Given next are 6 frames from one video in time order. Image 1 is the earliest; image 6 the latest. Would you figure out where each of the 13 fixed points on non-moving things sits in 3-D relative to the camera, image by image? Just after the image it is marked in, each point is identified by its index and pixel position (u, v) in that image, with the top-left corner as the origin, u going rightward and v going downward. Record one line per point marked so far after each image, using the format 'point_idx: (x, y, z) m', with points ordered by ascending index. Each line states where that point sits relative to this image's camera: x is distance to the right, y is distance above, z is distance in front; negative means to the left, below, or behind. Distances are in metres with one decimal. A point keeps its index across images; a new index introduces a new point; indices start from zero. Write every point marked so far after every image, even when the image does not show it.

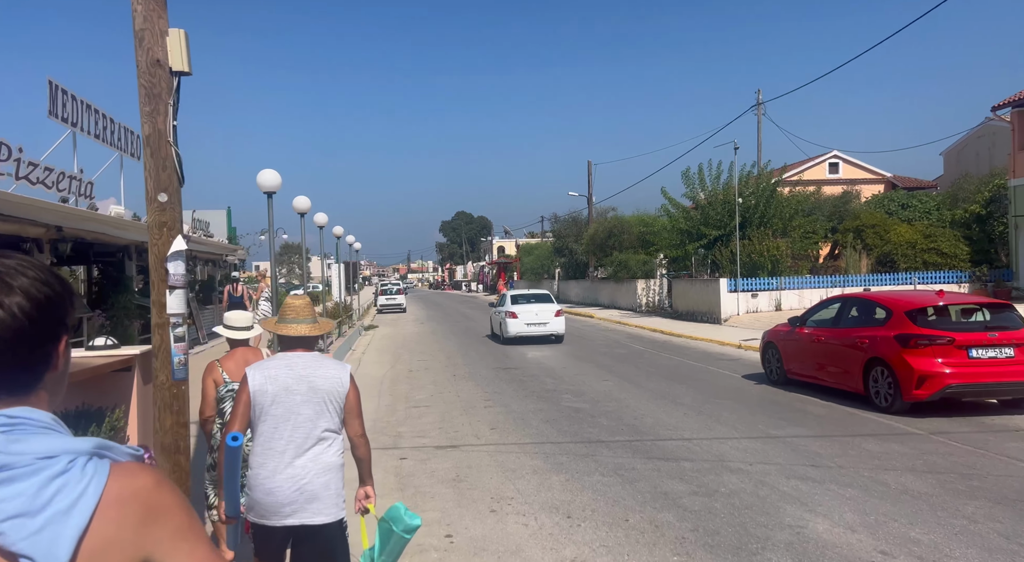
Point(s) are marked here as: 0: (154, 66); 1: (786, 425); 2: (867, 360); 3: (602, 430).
0: (-2.1, +1.2, +4.1) m
1: (+3.2, -1.7, +8.3) m
2: (+4.5, -1.0, +9.2) m
3: (+1.1, -1.7, +8.4) m
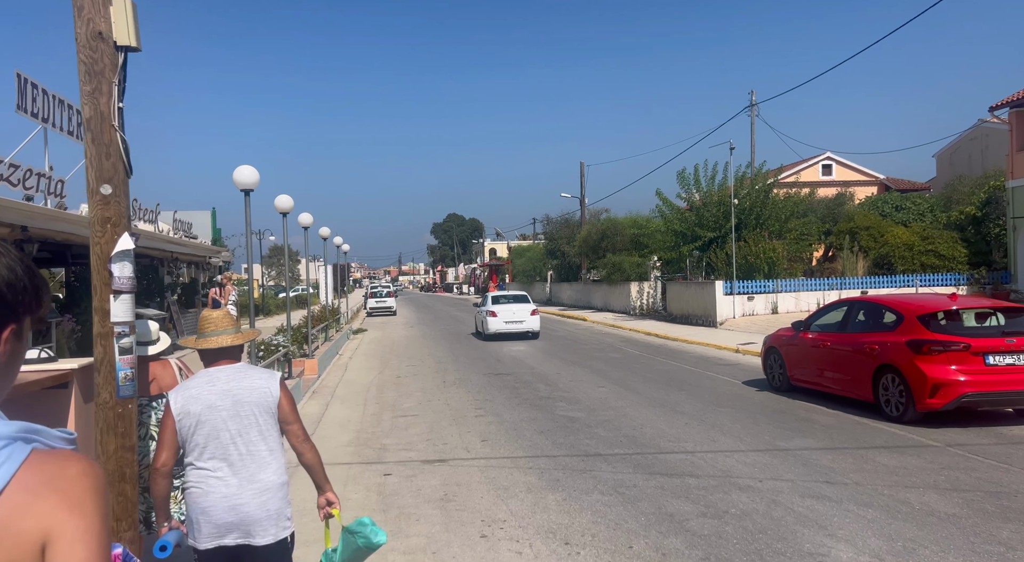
0: (-2.1, +1.2, +3.6) m
1: (+3.1, -1.7, +7.9) m
2: (+4.4, -1.0, +8.7) m
3: (+1.0, -1.8, +8.0) m
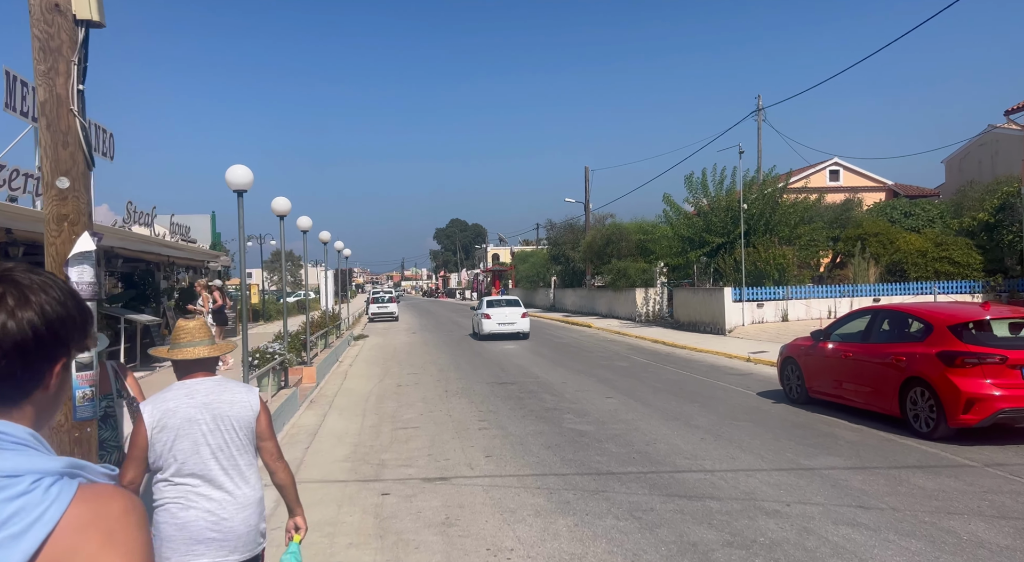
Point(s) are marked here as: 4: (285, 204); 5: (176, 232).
0: (-2.0, +1.2, +3.2) m
1: (+3.1, -1.8, +7.4) m
2: (+4.5, -1.1, +8.3) m
3: (+1.0, -1.9, +7.5) m
4: (-3.6, +1.2, +11.5) m
5: (-9.2, +1.3, +19.8) m
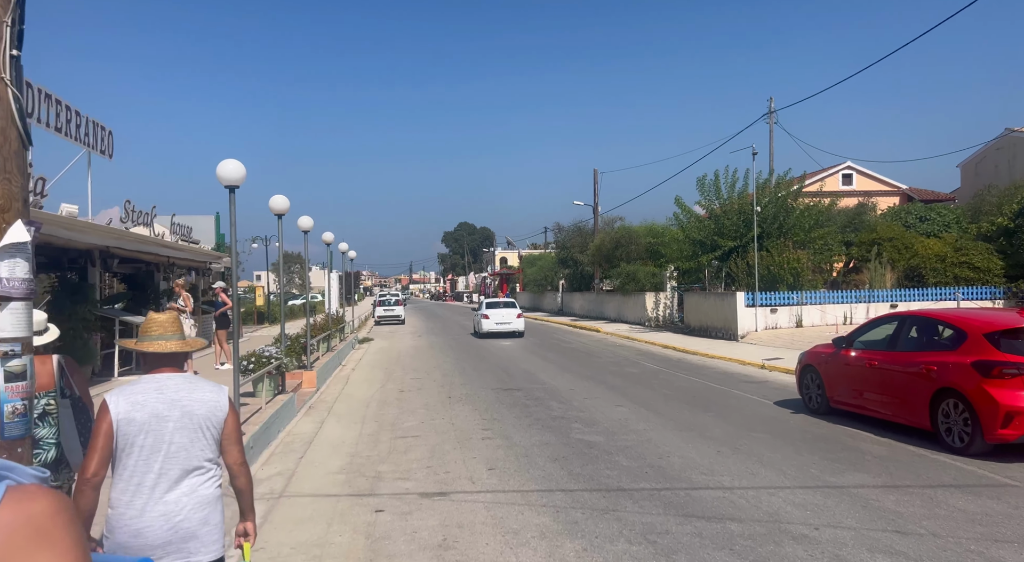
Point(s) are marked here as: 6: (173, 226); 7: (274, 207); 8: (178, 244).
0: (-2.0, +1.2, +2.8) m
1: (+3.2, -1.8, +6.9) m
2: (+4.6, -1.2, +7.7) m
3: (+1.1, -1.9, +7.0) m
4: (-3.5, +1.2, +11.1) m
5: (-9.0, +1.3, +19.5) m
6: (-9.0, +1.5, +19.1) m
7: (-3.7, +1.1, +11.1) m
8: (-7.3, +0.8, +15.7) m
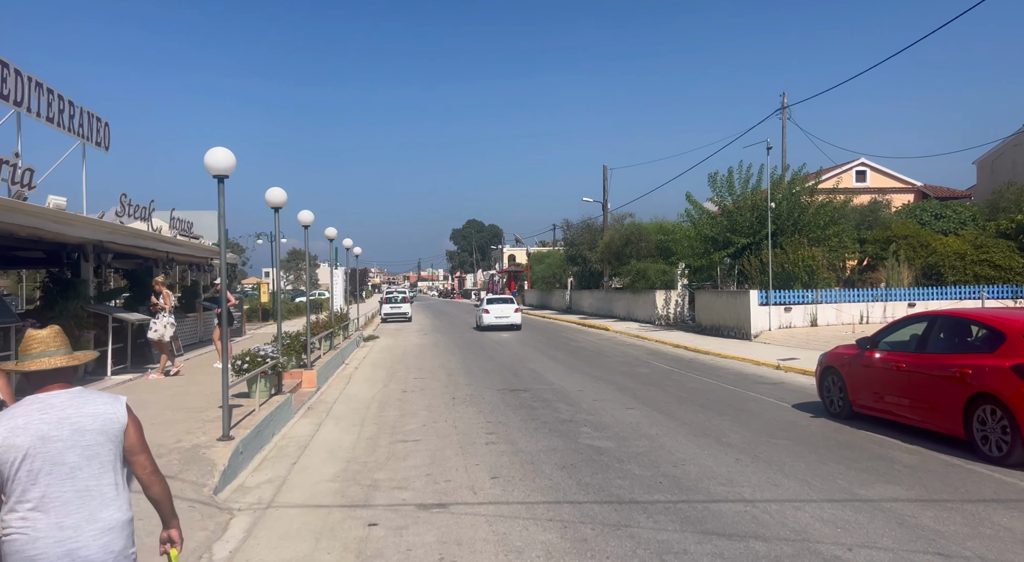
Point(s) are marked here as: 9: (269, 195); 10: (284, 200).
0: (-2.0, +1.2, +2.3) m
1: (+3.2, -1.8, +6.4) m
2: (+4.6, -1.2, +7.2) m
3: (+1.1, -1.8, +6.5) m
4: (-3.4, +1.3, +10.7) m
5: (-8.8, +1.4, +19.1) m
6: (-8.8, +1.6, +18.7) m
7: (-3.6, +1.2, +10.7) m
8: (-7.1, +0.9, +15.3) m
9: (-3.6, +1.3, +10.7) m
10: (-3.4, +1.2, +10.7) m
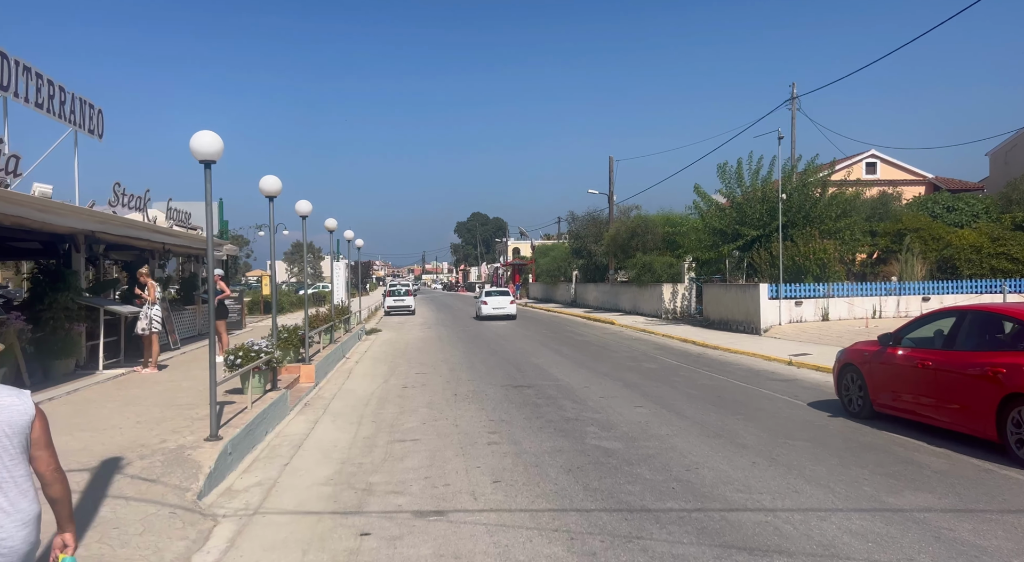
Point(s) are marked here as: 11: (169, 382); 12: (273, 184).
0: (-2.0, +1.3, +1.9) m
1: (+3.2, -1.7, +6.0) m
2: (+4.6, -1.1, +6.8) m
3: (+1.1, -1.8, +6.1) m
4: (-3.4, +1.4, +10.3) m
5: (-8.7, +1.6, +18.7) m
6: (-8.7, +1.8, +18.3) m
7: (-3.5, +1.3, +10.3) m
8: (-7.0, +1.1, +14.9) m
9: (-3.5, +1.4, +10.3) m
10: (-3.3, +1.3, +10.3) m
11: (-5.3, -1.6, +11.2) m
12: (-3.4, +1.4, +10.3) m
